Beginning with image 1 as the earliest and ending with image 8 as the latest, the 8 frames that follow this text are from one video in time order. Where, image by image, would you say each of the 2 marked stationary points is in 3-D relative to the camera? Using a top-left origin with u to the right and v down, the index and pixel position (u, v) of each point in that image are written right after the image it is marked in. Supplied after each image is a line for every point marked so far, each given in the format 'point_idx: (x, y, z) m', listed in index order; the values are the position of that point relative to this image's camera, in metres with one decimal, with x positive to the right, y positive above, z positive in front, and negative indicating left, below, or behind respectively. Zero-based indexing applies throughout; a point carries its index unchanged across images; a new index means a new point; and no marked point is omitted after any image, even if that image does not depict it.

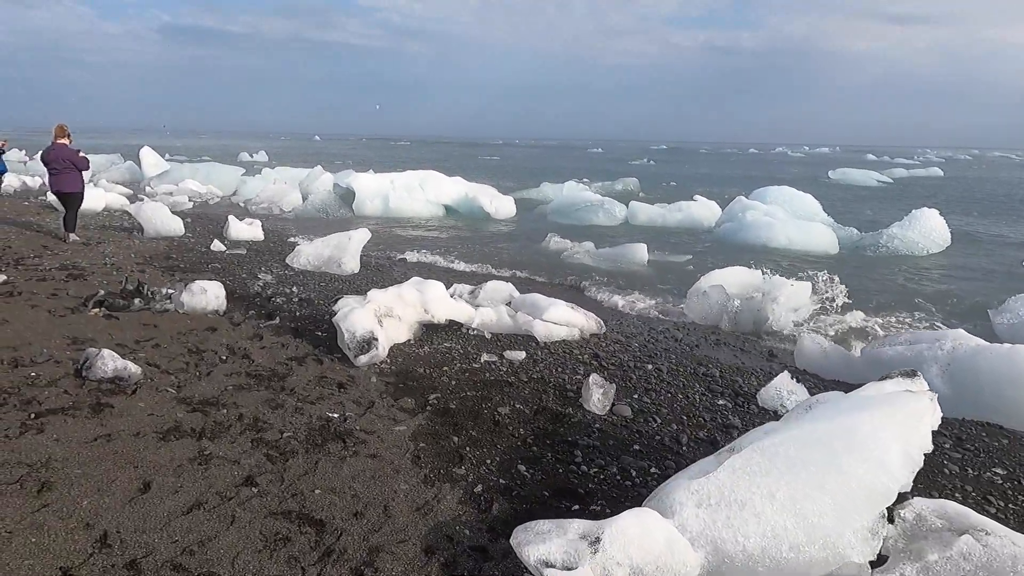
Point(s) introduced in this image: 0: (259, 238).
0: (-4.2, +0.8, +11.0) m
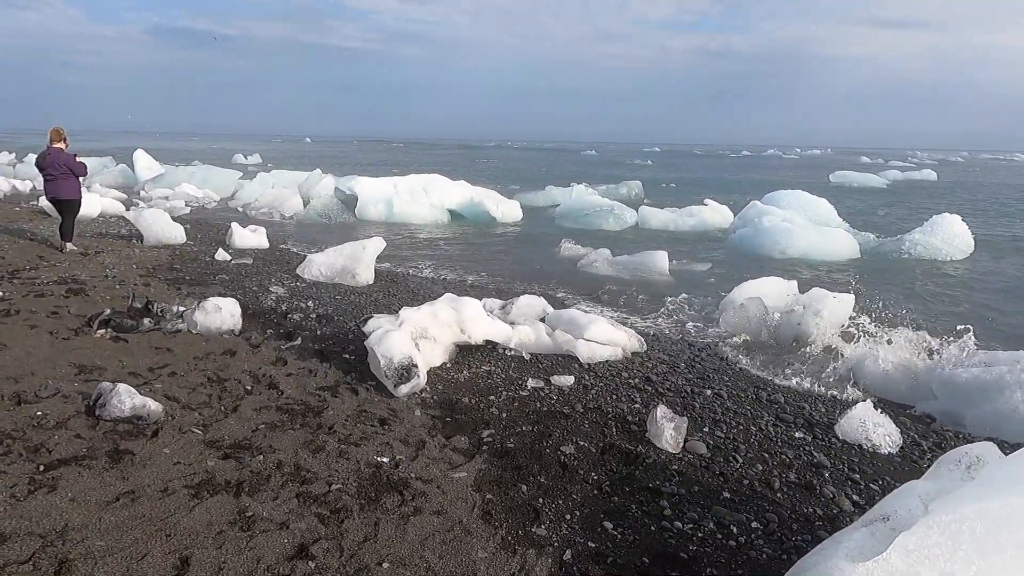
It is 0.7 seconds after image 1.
0: (-3.9, +0.7, +10.6) m
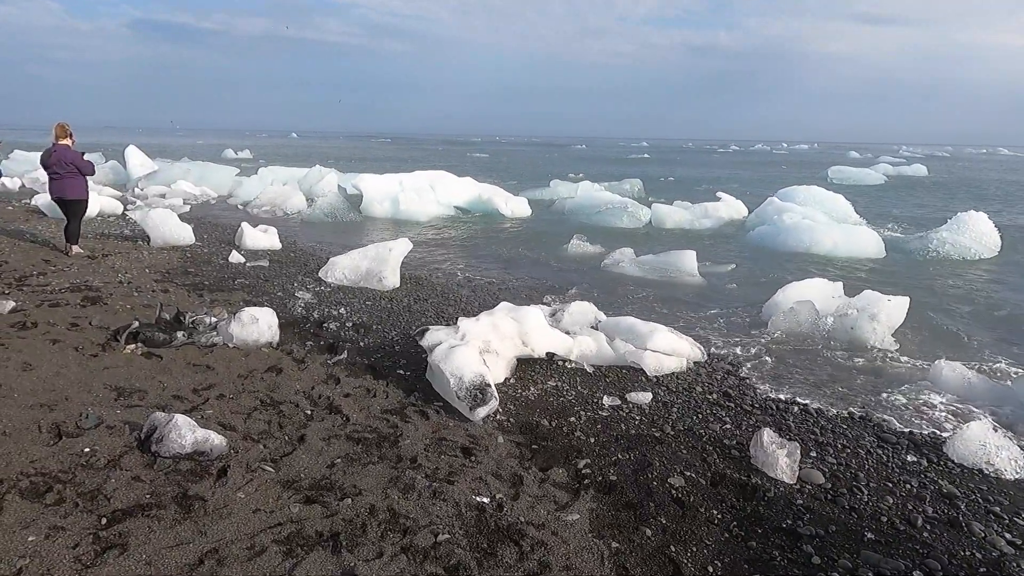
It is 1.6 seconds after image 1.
0: (-3.6, +0.6, +10.1) m
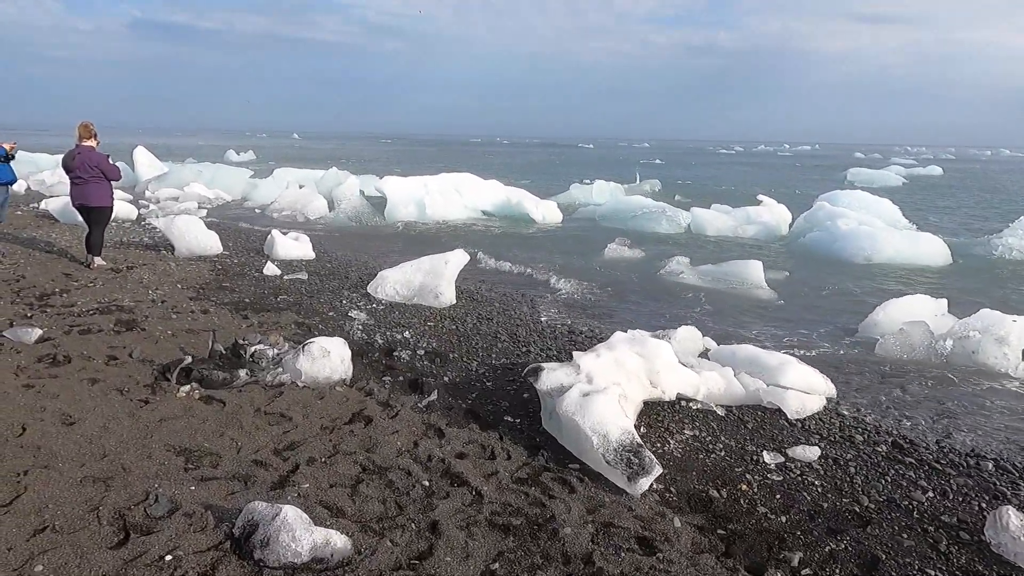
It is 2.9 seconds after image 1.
0: (-2.8, +0.4, +9.4) m
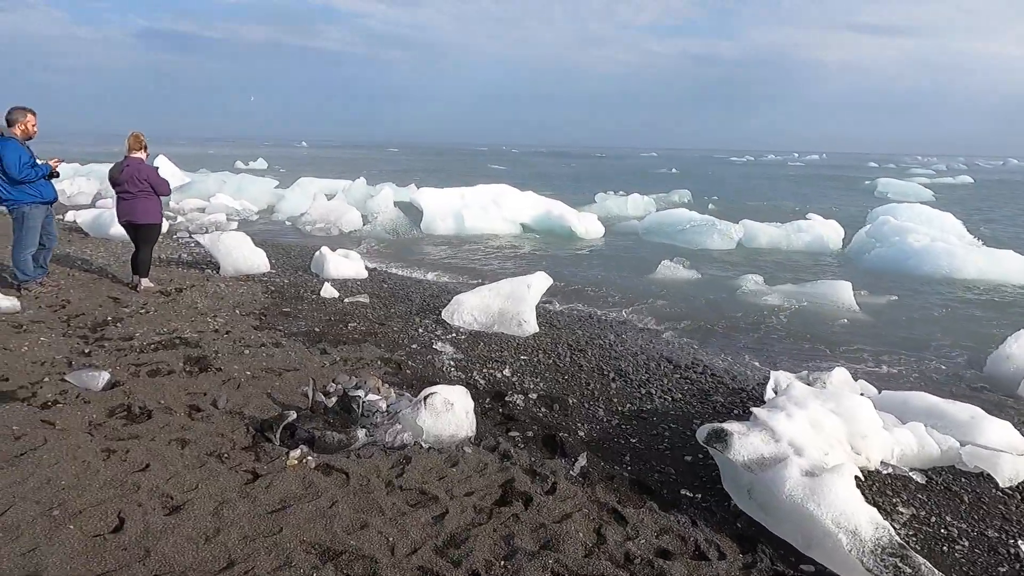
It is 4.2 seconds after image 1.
0: (-1.9, +0.2, +8.8) m
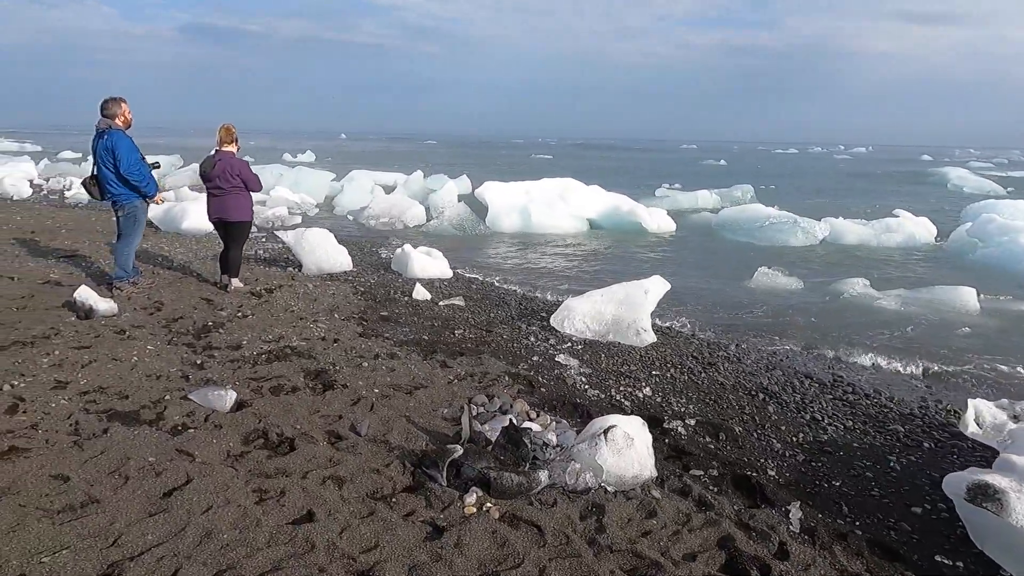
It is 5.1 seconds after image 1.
0: (-0.8, +0.2, +8.3) m
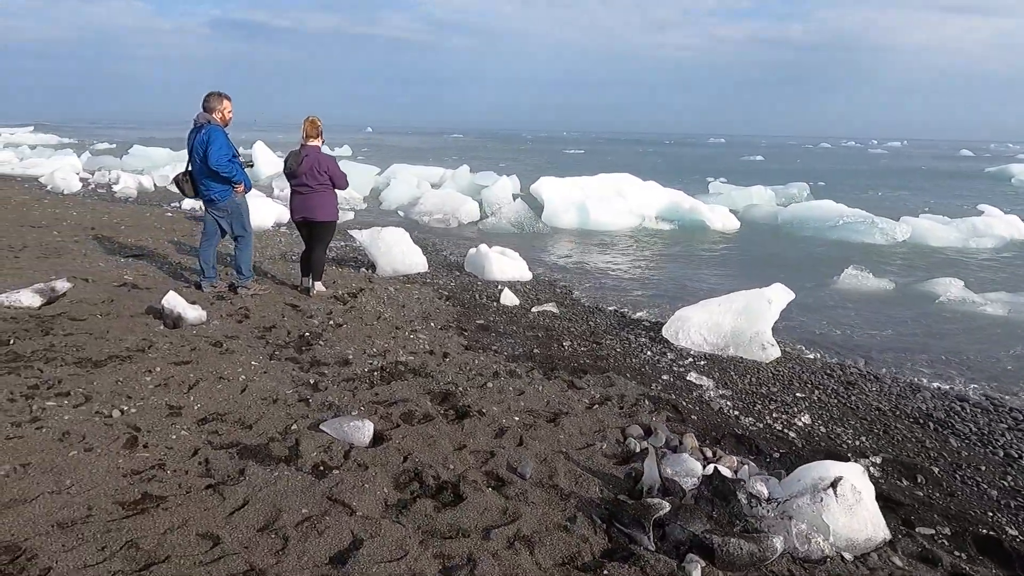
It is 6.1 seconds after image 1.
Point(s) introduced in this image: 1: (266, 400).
0: (+0.2, +0.1, +7.9) m
1: (-1.3, -0.6, +3.5) m
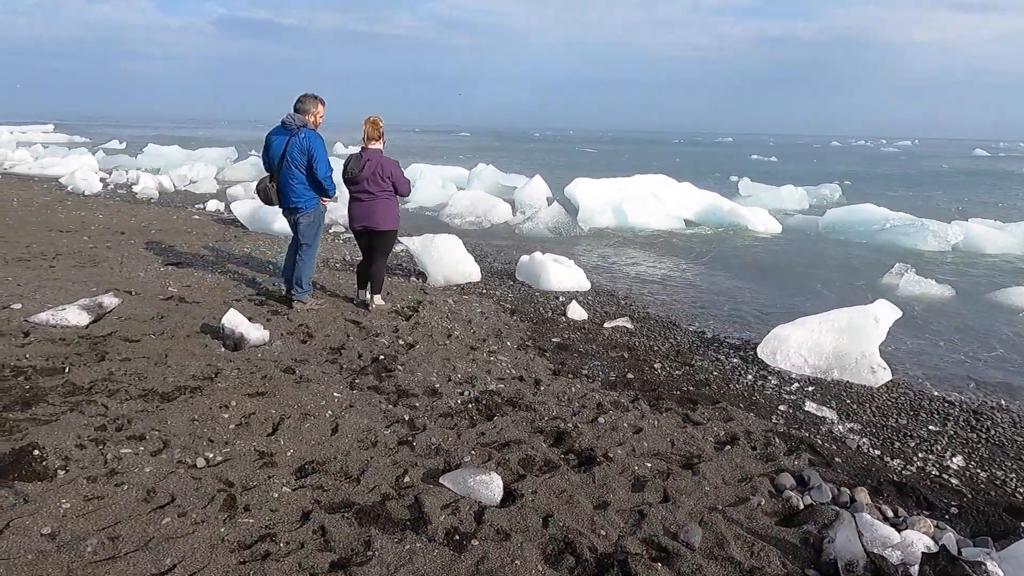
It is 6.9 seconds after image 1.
0: (+0.8, 0.0, +7.4) m
1: (-0.7, -0.7, +3.0) m
